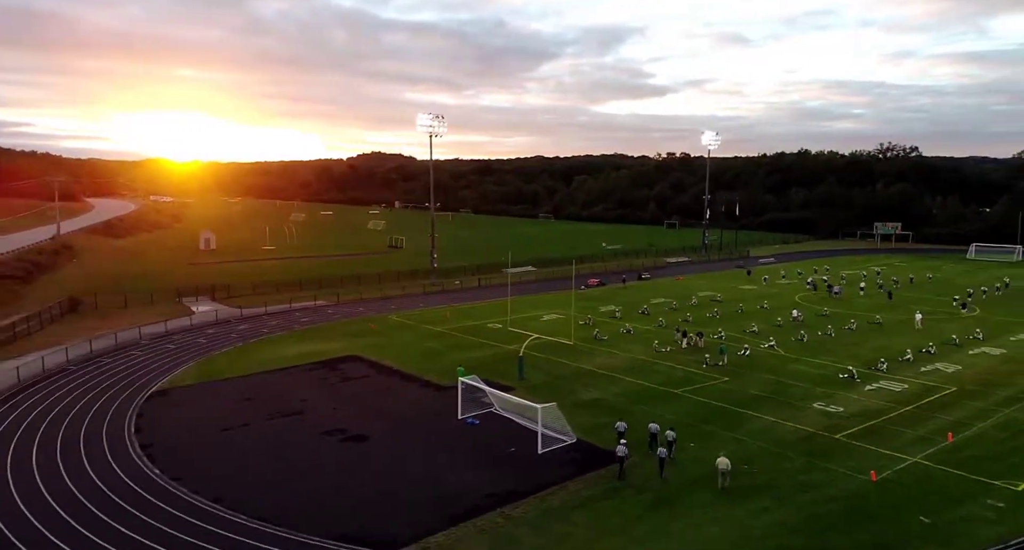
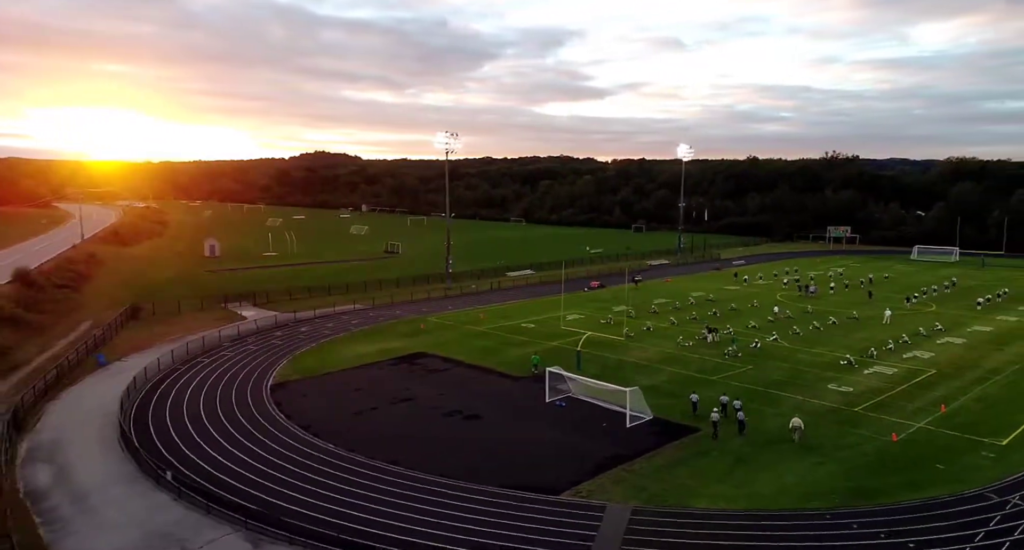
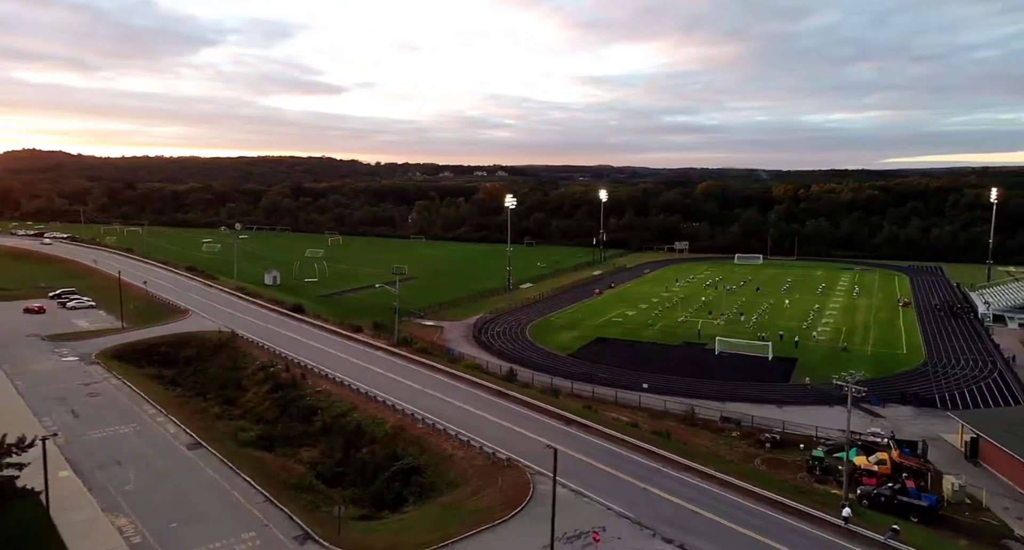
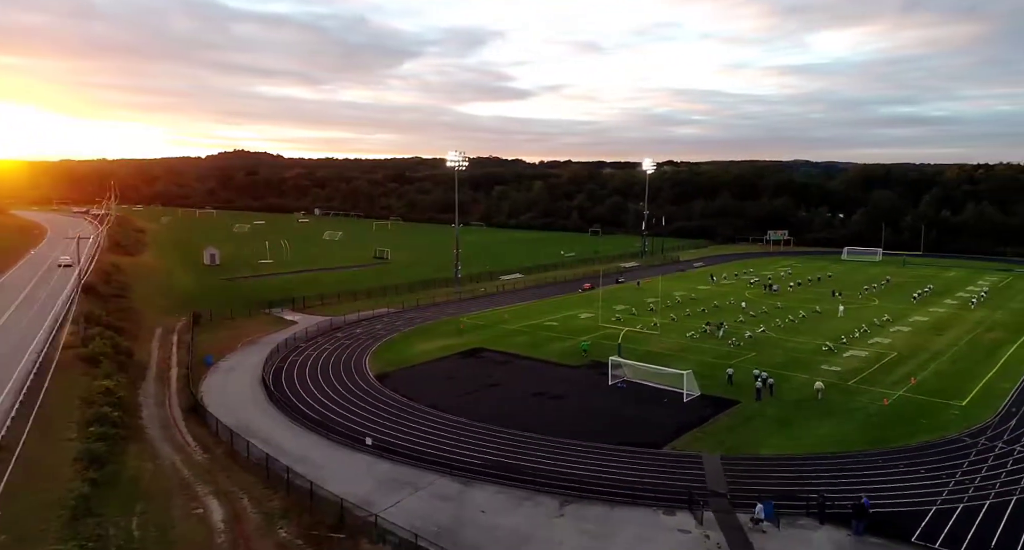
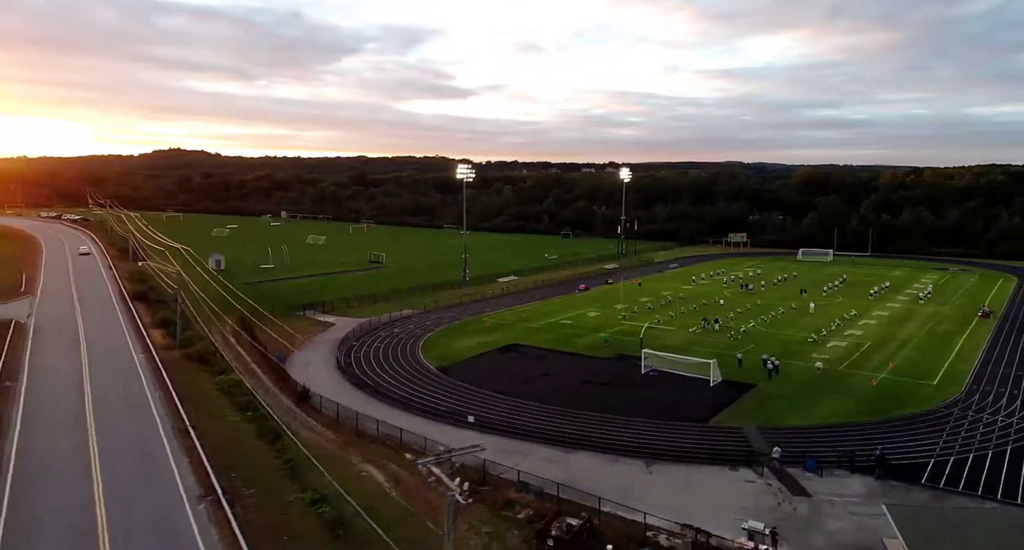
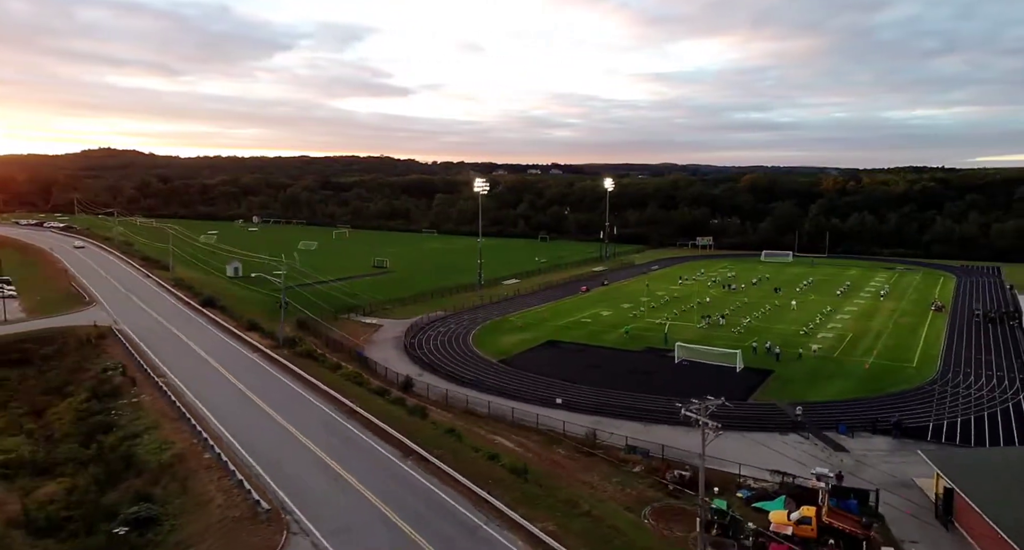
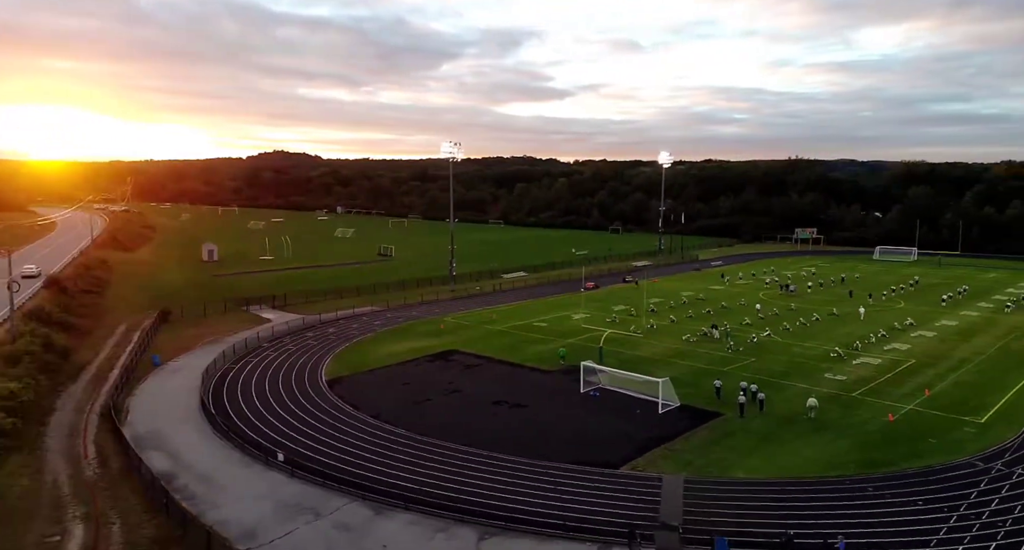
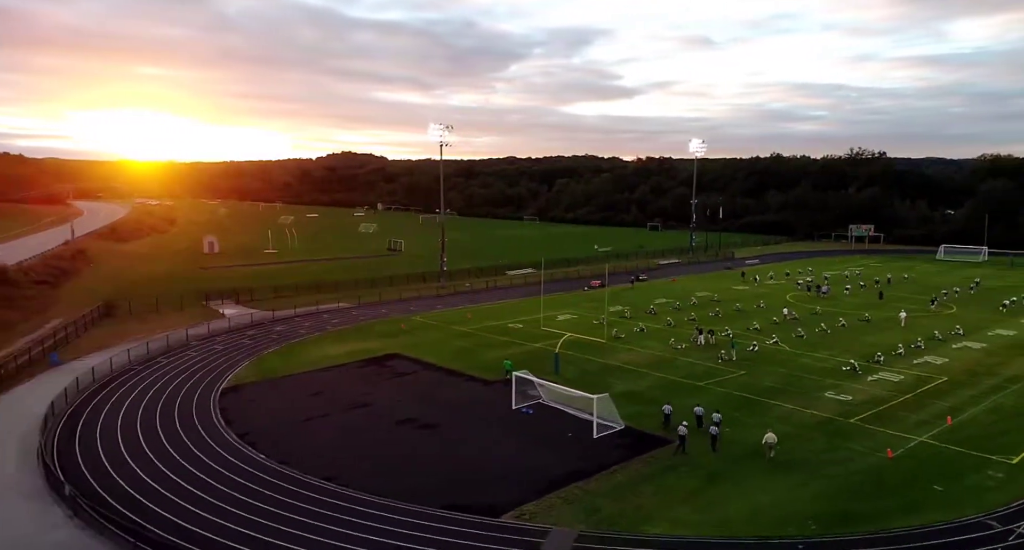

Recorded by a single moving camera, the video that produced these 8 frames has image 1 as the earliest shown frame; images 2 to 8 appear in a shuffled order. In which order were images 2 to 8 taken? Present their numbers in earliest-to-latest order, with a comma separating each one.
8, 2, 7, 4, 5, 6, 3
